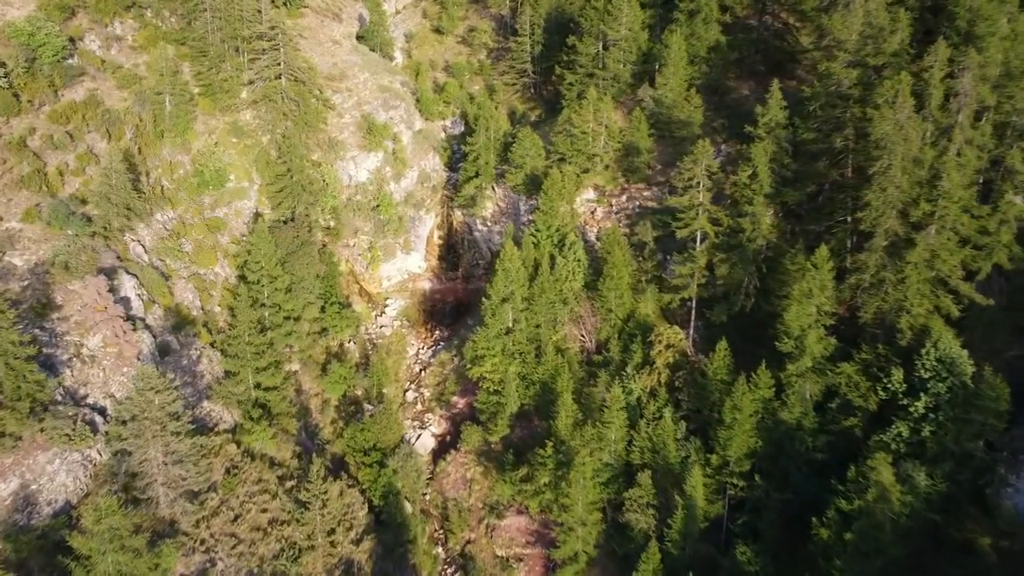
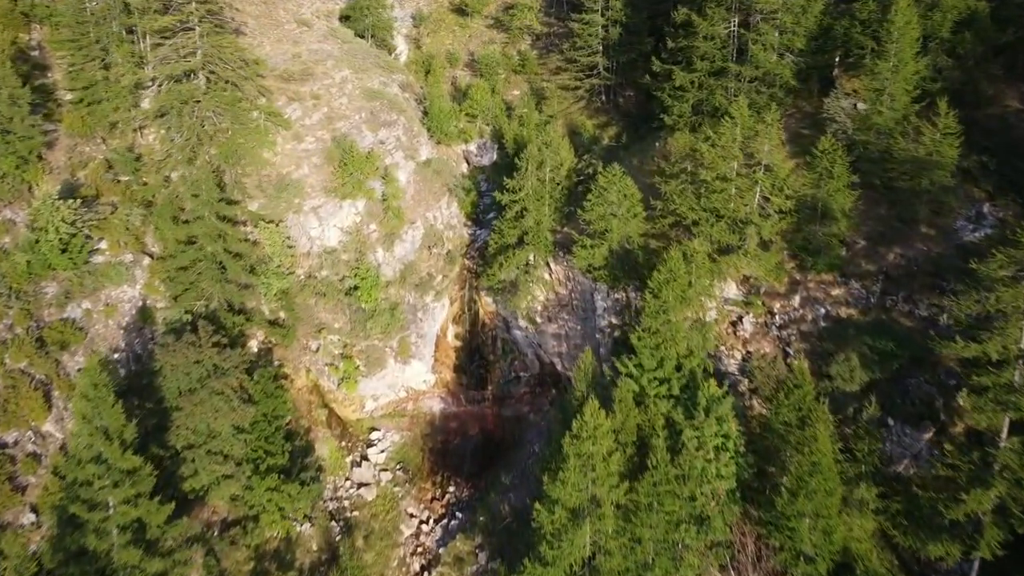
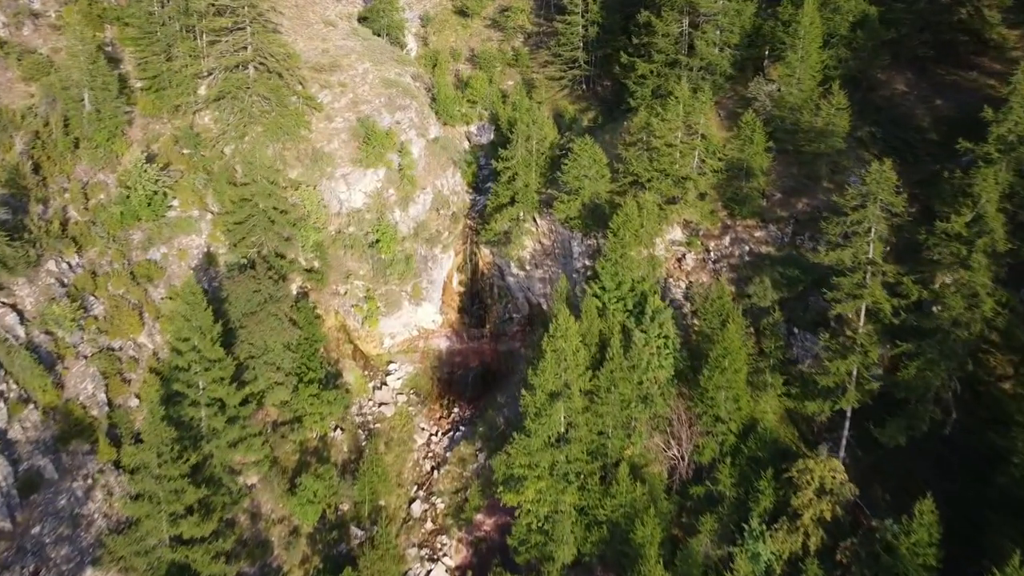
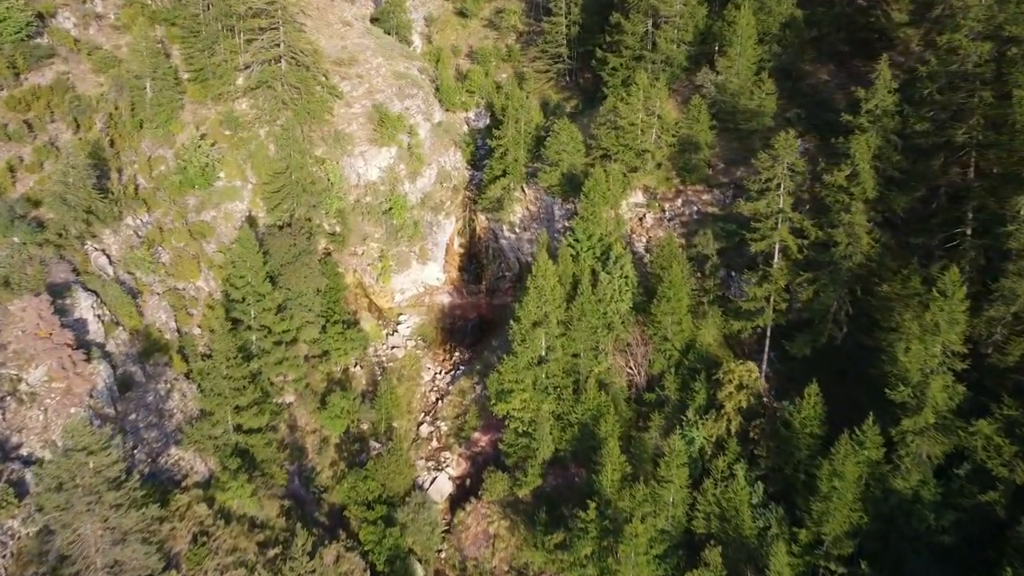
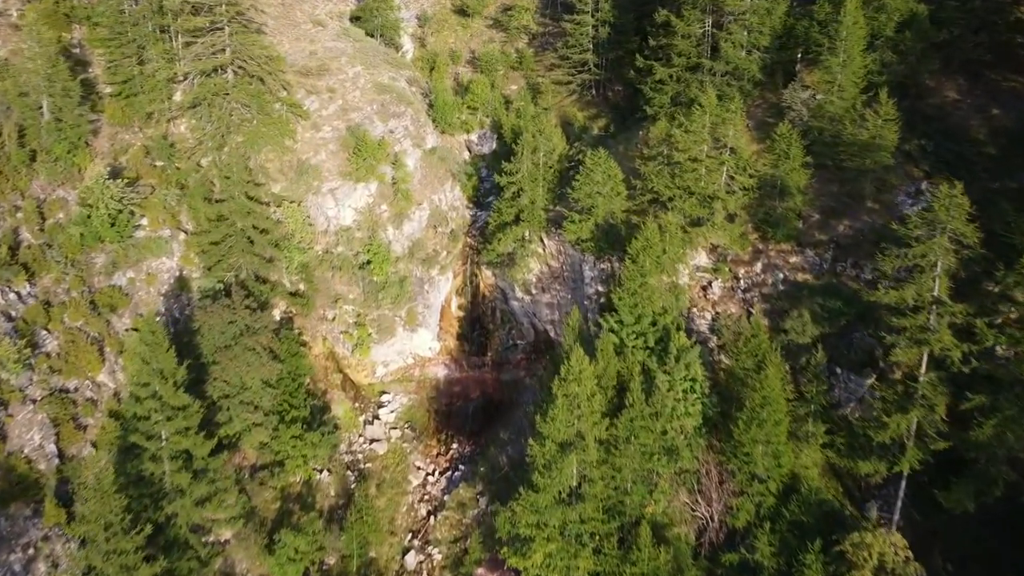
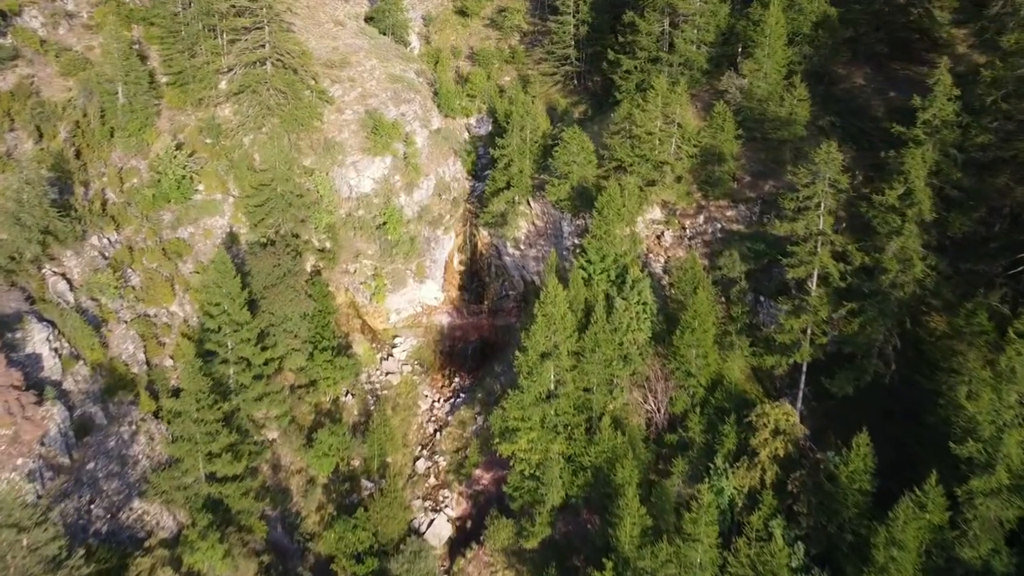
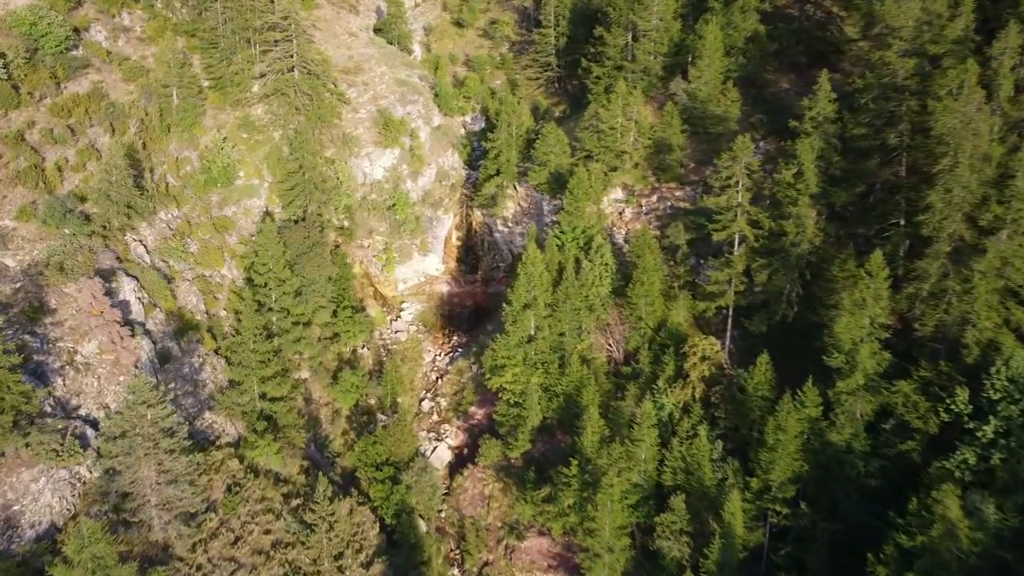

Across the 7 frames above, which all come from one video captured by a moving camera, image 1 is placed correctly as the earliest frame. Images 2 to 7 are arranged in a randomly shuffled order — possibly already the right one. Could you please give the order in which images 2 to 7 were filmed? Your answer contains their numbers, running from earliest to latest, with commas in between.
7, 4, 6, 3, 5, 2
